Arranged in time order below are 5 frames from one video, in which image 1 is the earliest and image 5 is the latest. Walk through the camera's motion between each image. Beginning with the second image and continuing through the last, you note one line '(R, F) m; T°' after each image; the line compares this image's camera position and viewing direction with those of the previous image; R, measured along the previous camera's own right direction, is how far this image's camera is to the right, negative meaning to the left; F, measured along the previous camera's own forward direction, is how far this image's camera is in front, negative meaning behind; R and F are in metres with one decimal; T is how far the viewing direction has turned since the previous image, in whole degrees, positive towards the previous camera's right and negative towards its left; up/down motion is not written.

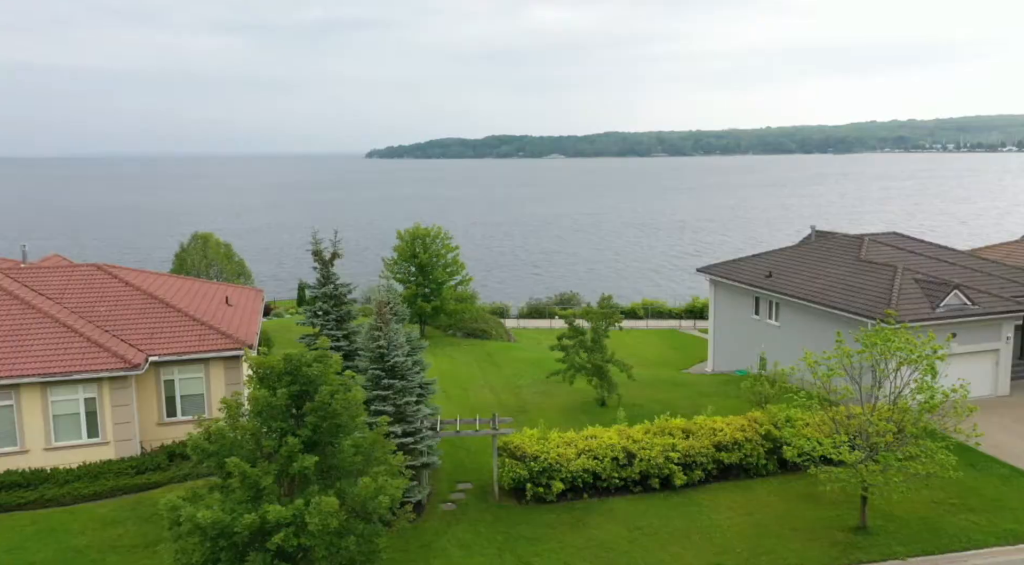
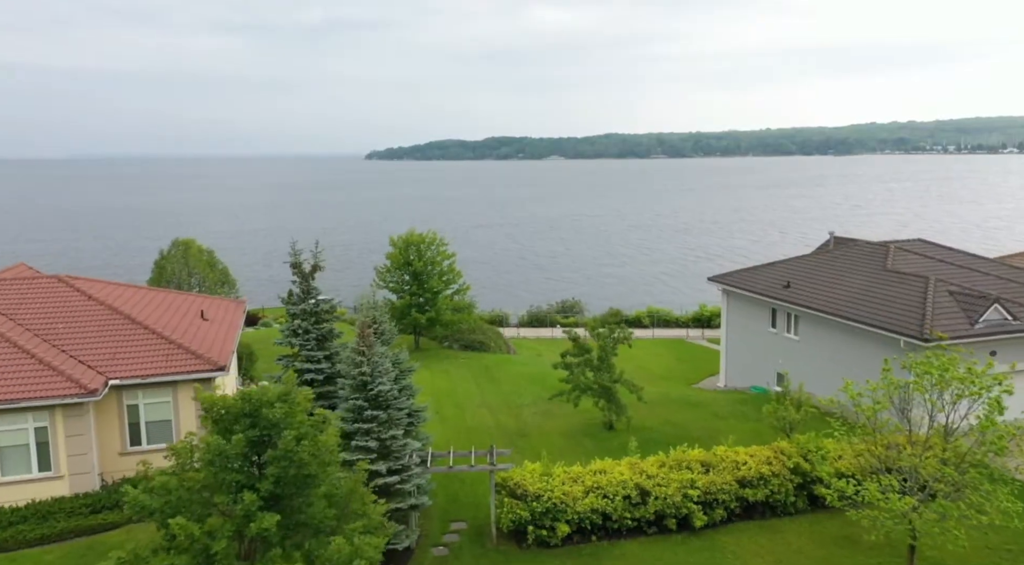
(0.0, +2.0) m; 0°
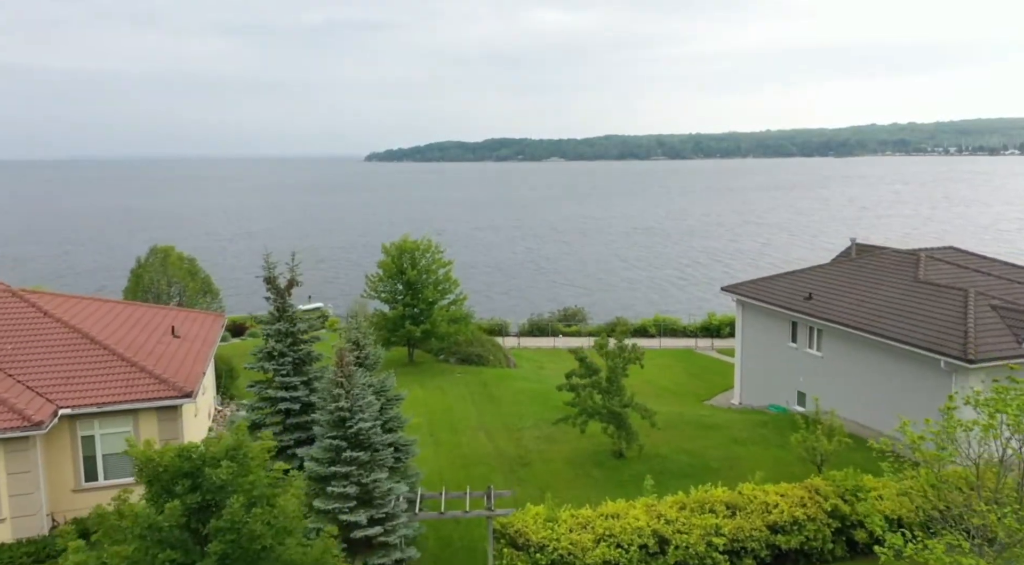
(0.0, +2.0) m; 0°
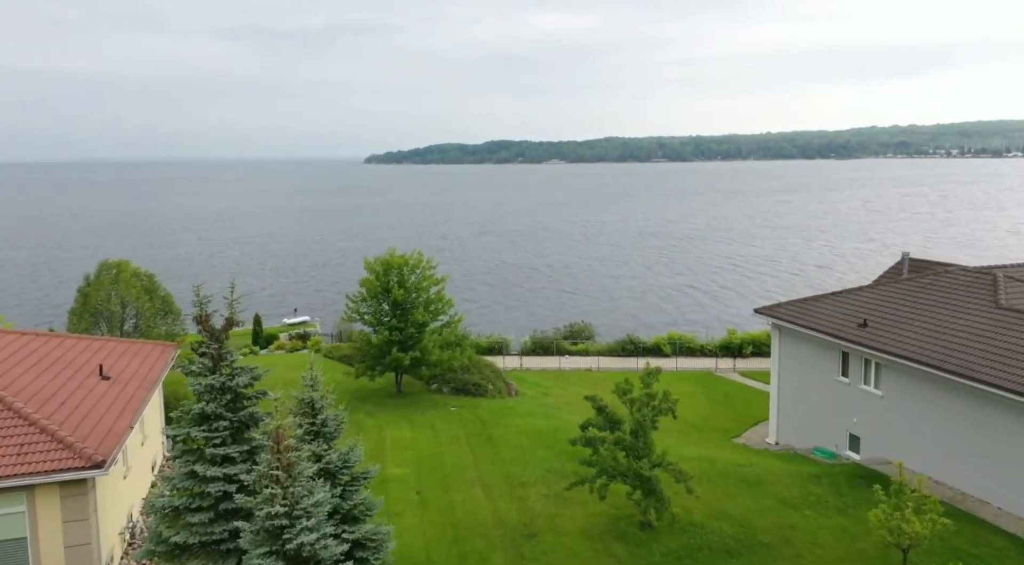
(-0.1, +3.9) m; 0°
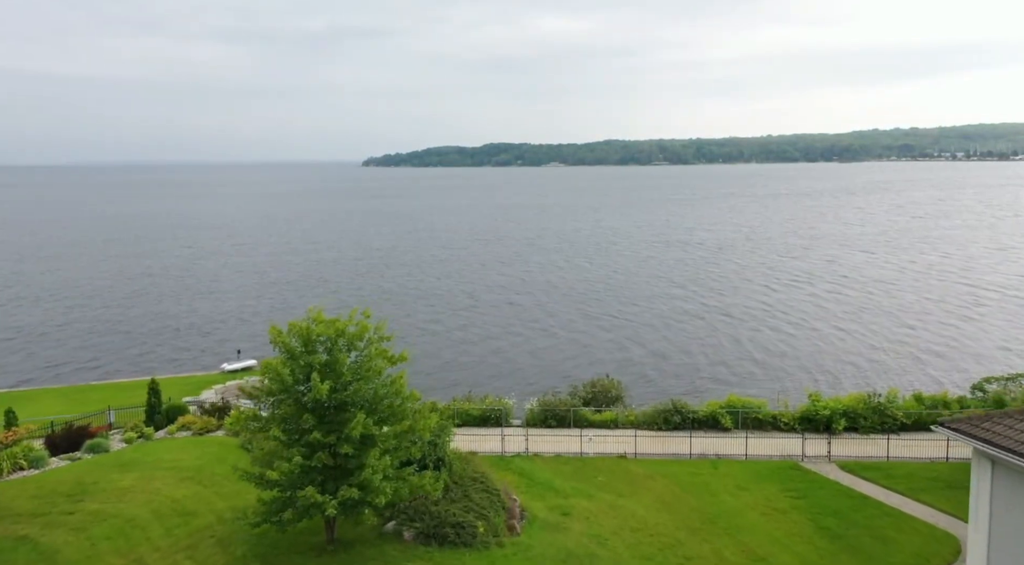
(-0.1, +11.1) m; 0°
